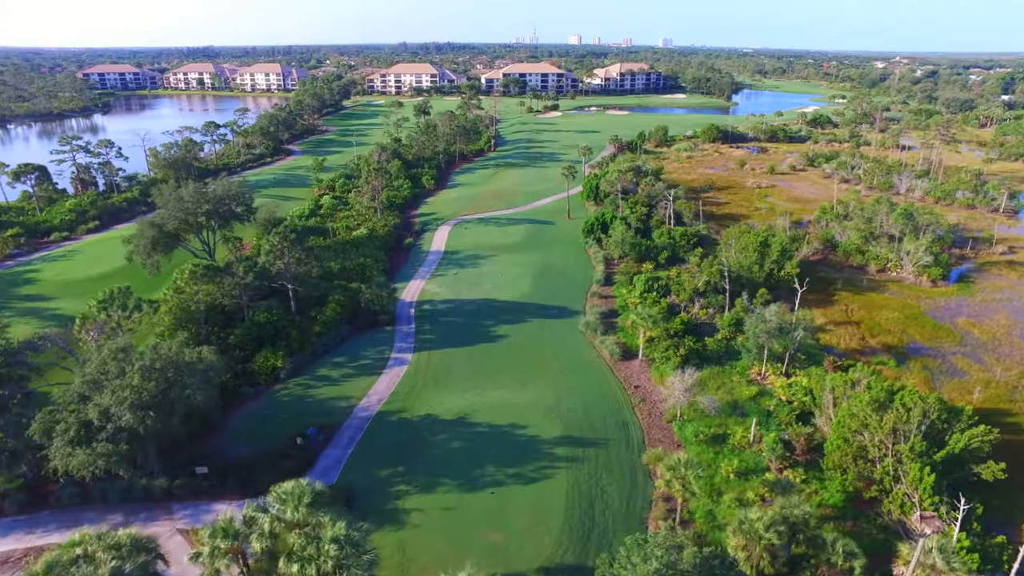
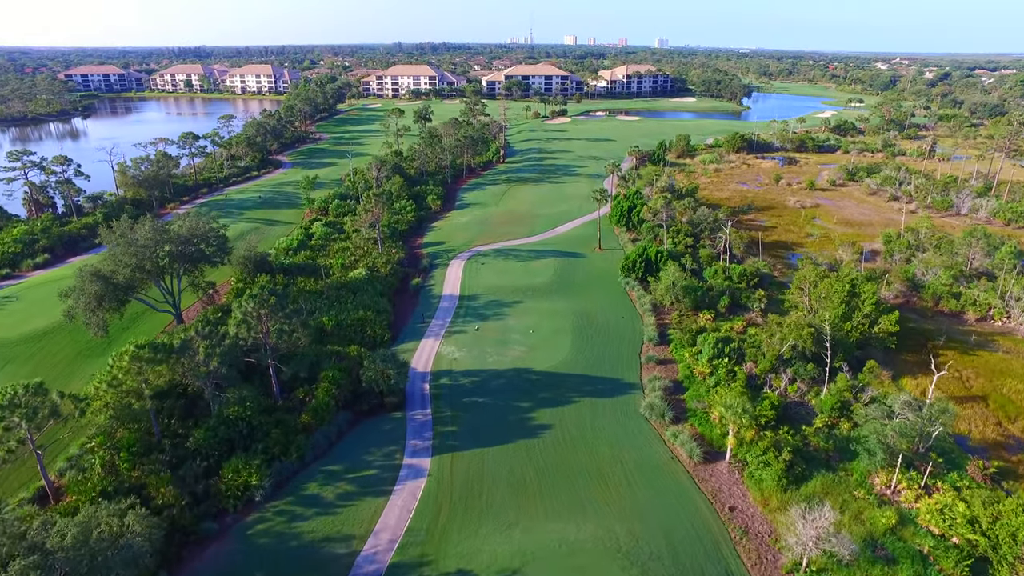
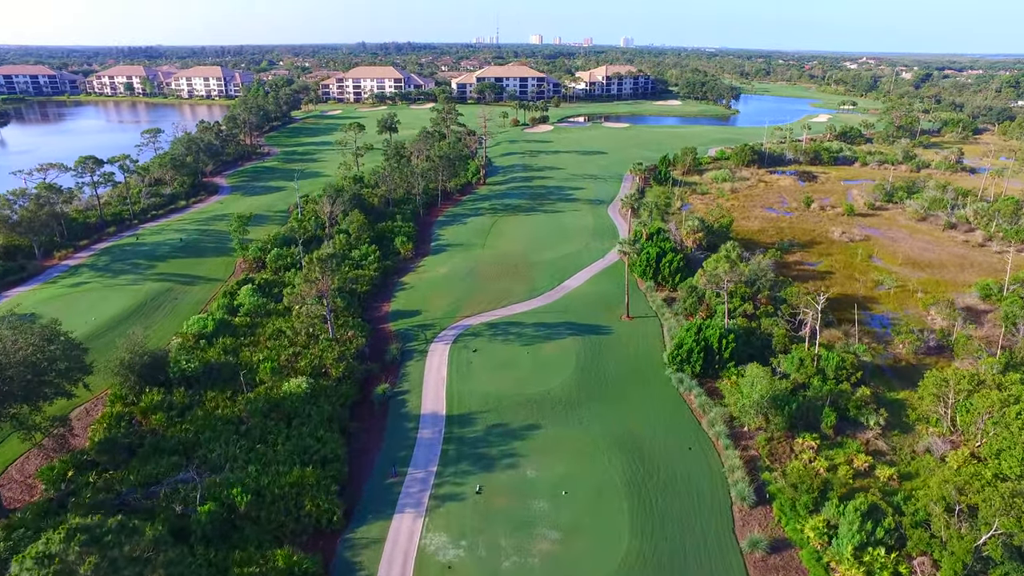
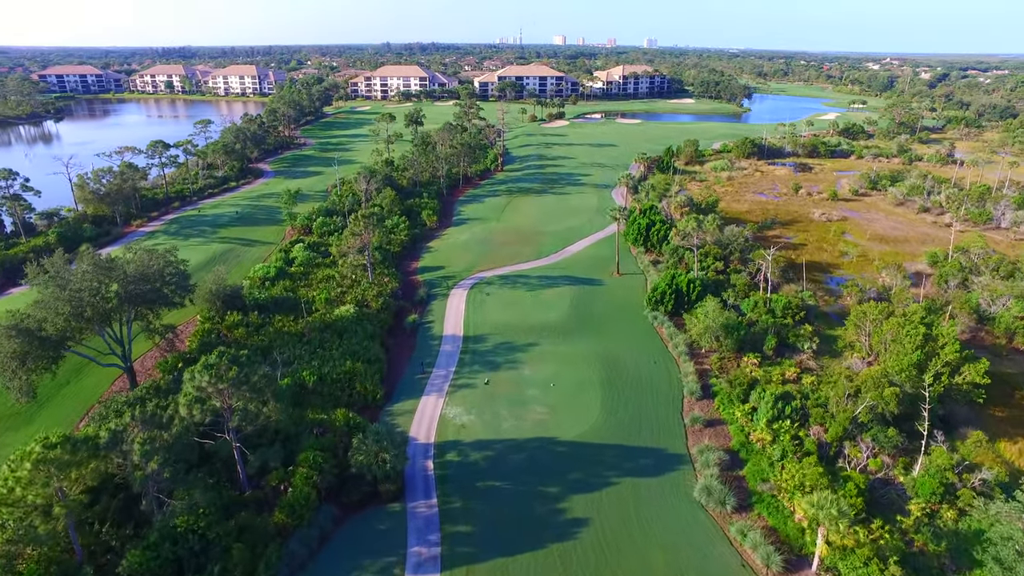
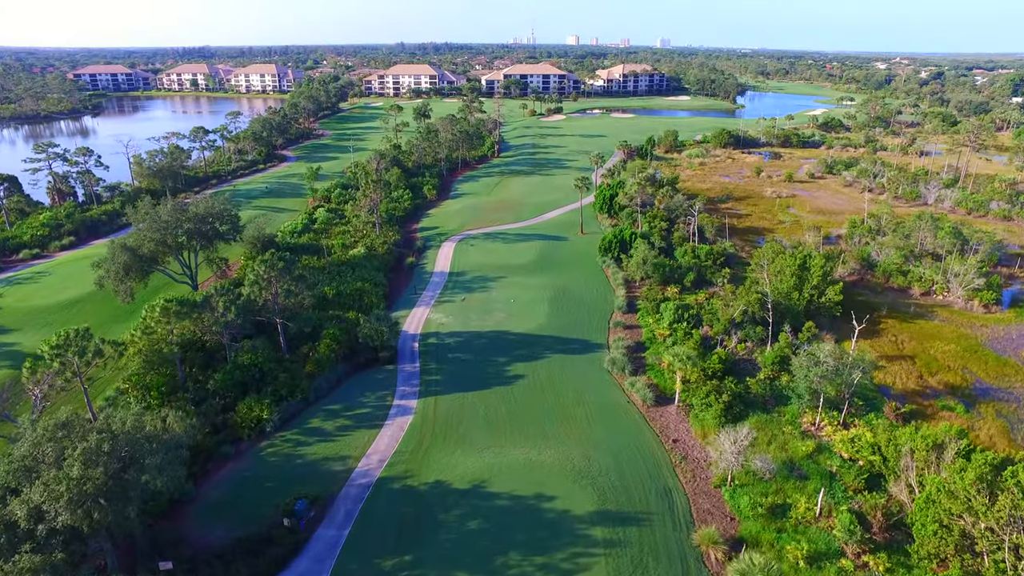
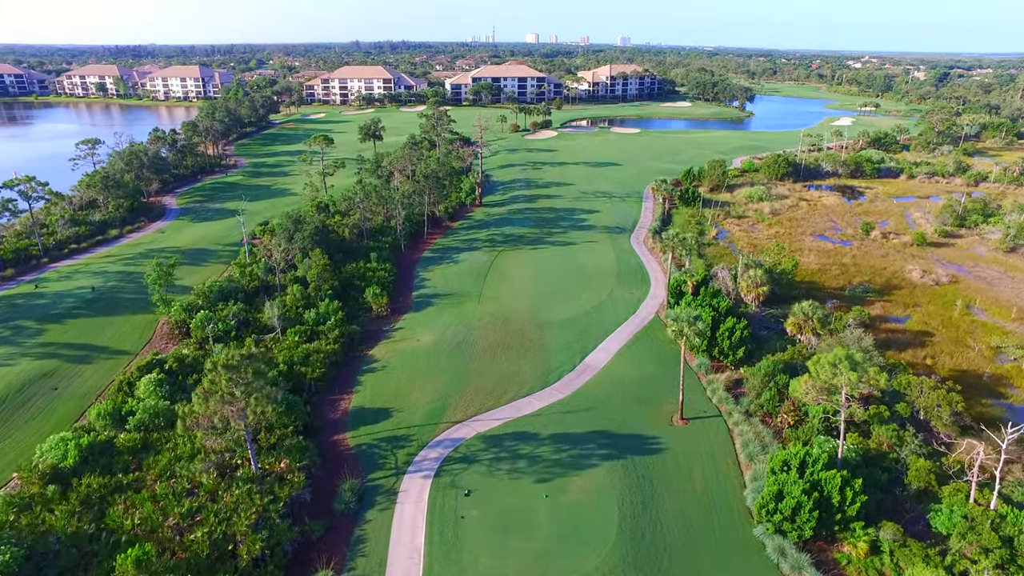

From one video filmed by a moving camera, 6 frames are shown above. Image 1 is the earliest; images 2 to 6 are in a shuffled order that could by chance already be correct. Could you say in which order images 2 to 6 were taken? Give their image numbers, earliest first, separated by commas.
5, 2, 4, 3, 6
